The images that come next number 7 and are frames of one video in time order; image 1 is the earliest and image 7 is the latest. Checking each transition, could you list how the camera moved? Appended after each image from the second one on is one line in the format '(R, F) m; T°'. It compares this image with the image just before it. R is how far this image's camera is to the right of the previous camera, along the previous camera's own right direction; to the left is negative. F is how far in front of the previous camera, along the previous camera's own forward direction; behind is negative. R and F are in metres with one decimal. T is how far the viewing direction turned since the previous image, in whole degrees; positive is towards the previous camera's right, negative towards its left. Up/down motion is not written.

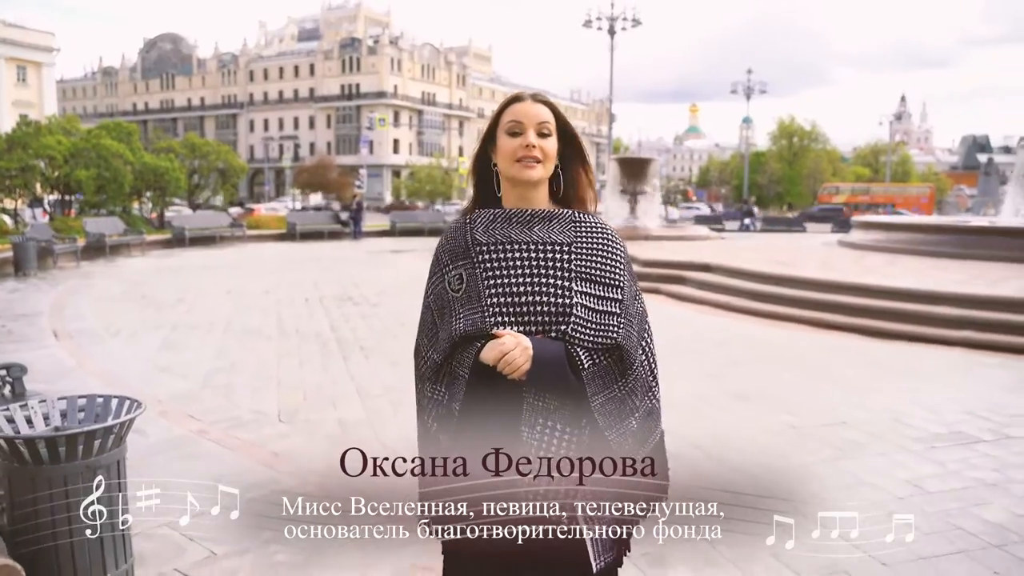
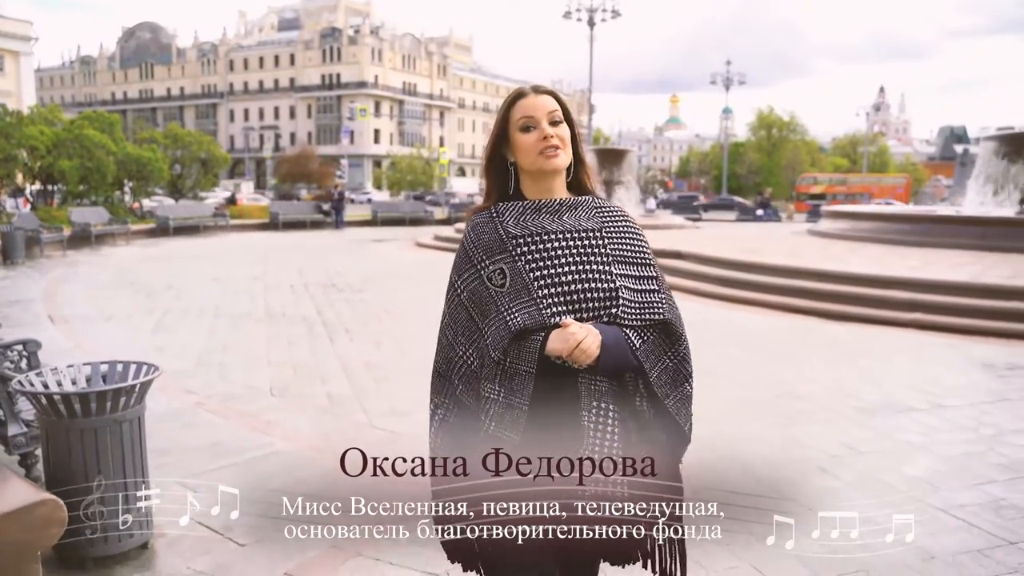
(+0.1, -0.4) m; +1°
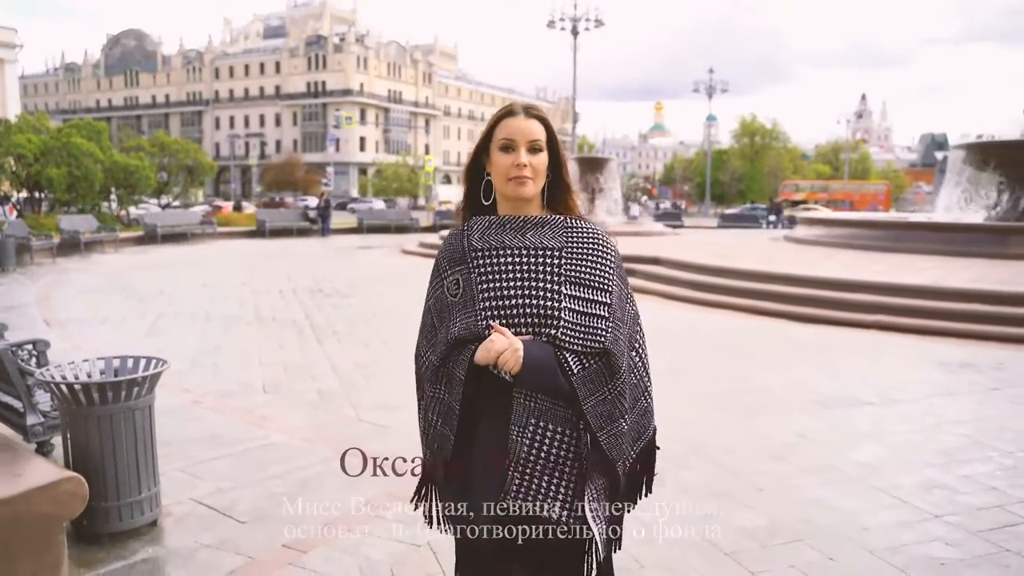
(0.0, -0.4) m; +1°
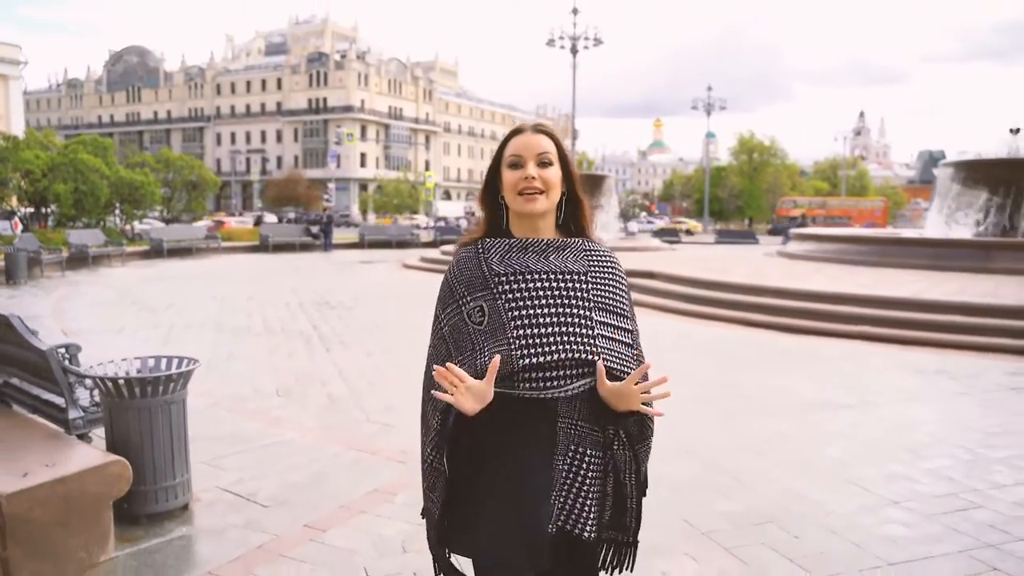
(0.0, -0.4) m; 0°
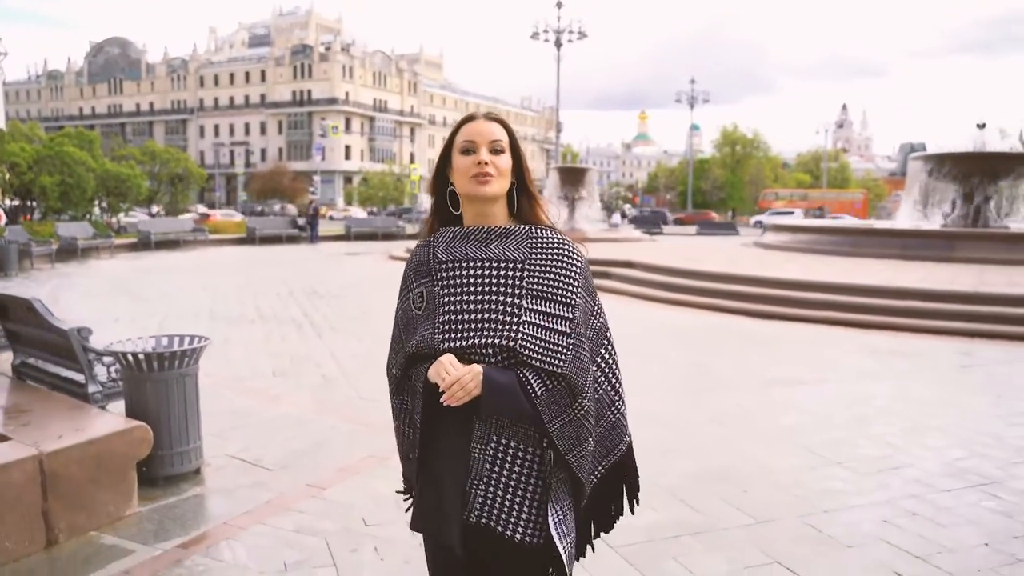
(0.0, -0.4) m; +1°
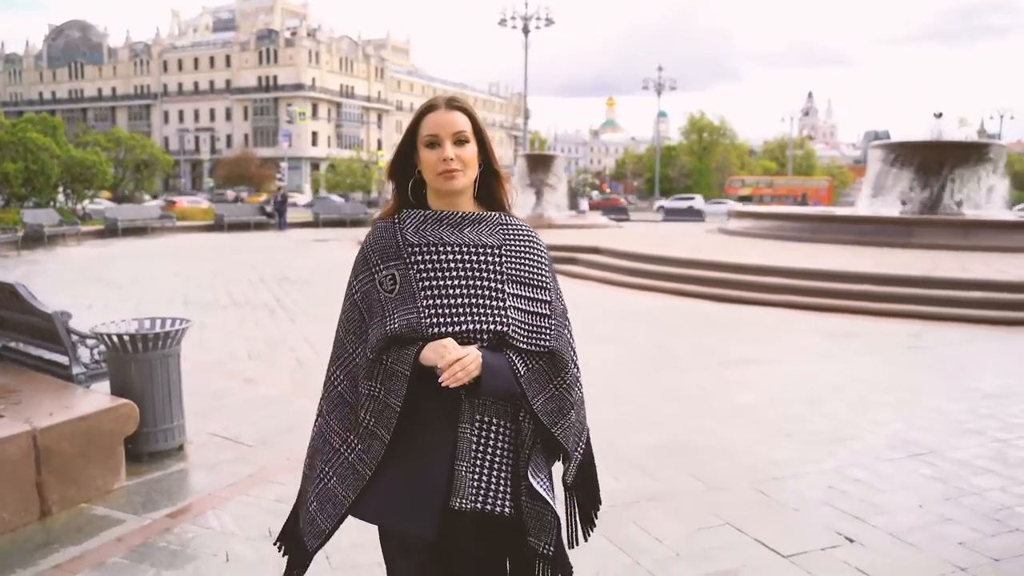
(0.0, -0.2) m; +2°
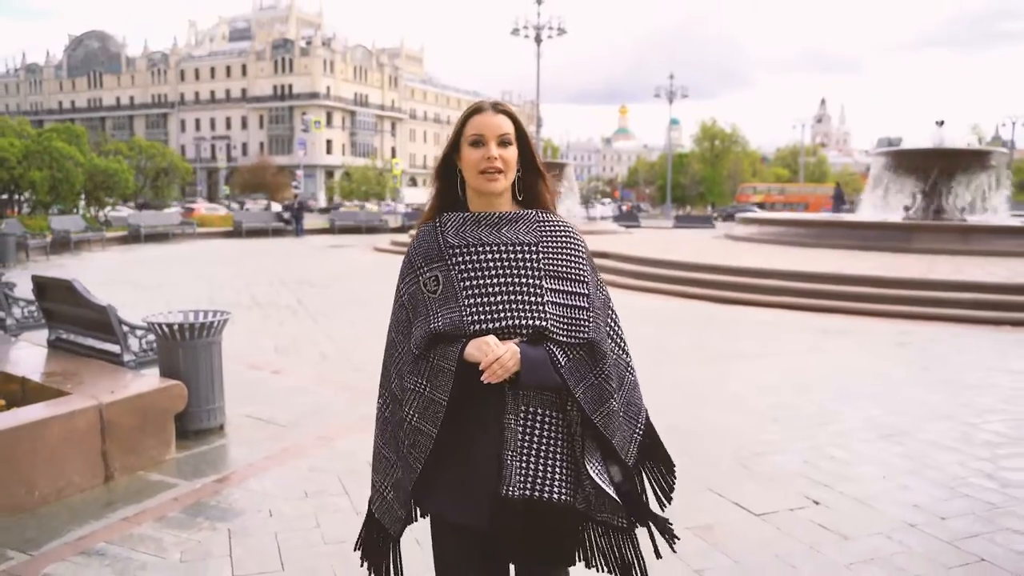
(0.0, -0.5) m; -1°
